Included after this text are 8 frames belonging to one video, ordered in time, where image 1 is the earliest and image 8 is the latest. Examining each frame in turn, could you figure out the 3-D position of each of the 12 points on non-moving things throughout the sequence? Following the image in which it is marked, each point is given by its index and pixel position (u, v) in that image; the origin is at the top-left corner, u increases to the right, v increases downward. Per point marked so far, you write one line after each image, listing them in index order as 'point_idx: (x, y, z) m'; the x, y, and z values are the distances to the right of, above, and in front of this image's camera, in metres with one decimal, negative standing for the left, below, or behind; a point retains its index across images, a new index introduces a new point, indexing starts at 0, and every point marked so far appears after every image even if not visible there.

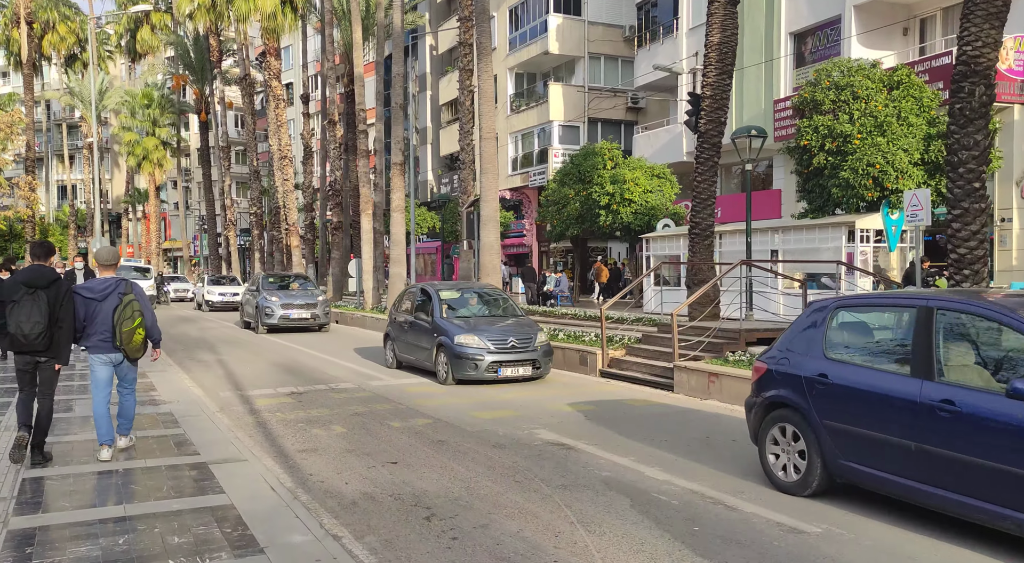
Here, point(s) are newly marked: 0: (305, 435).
0: (-2.2, -1.6, +9.1) m
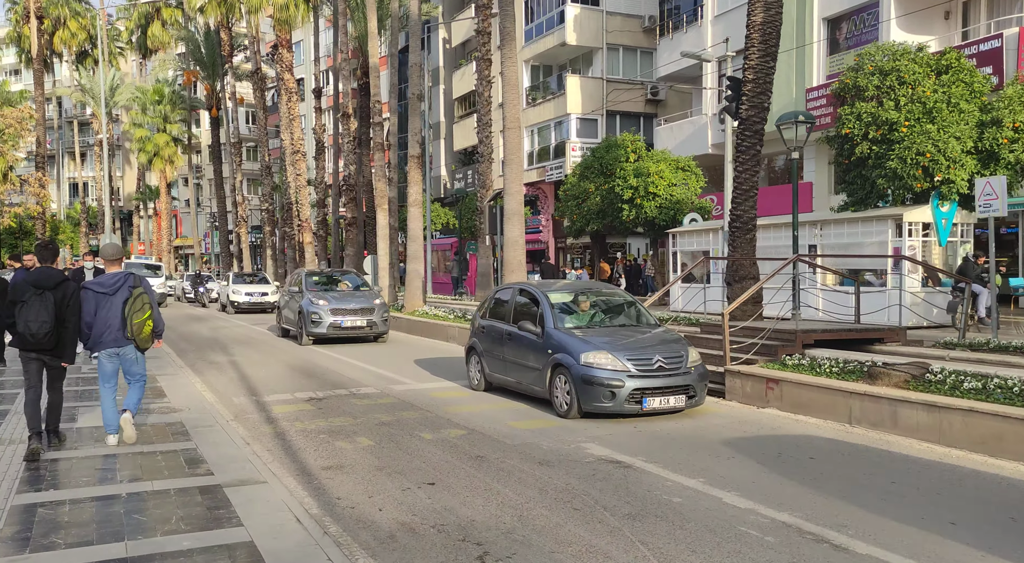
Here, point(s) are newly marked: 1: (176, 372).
0: (-1.8, -1.6, +8.3) m
1: (-5.4, -1.5, +14.1) m
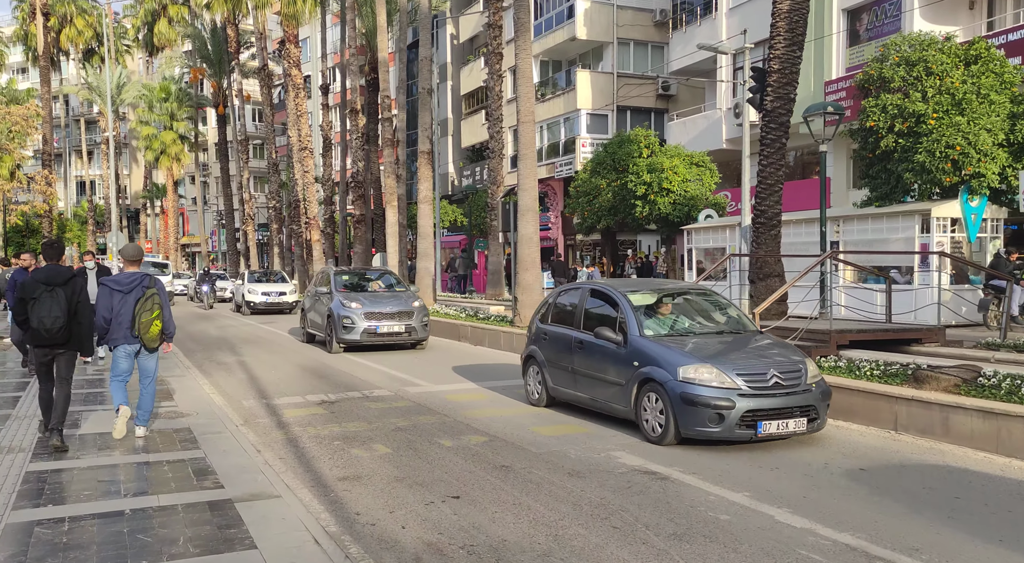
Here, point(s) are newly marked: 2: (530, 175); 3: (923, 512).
0: (-1.5, -1.6, +7.9) m
1: (-5.2, -1.4, +13.7) m
2: (+0.3, +2.1, +17.3) m
3: (+2.6, -1.5, +5.6) m
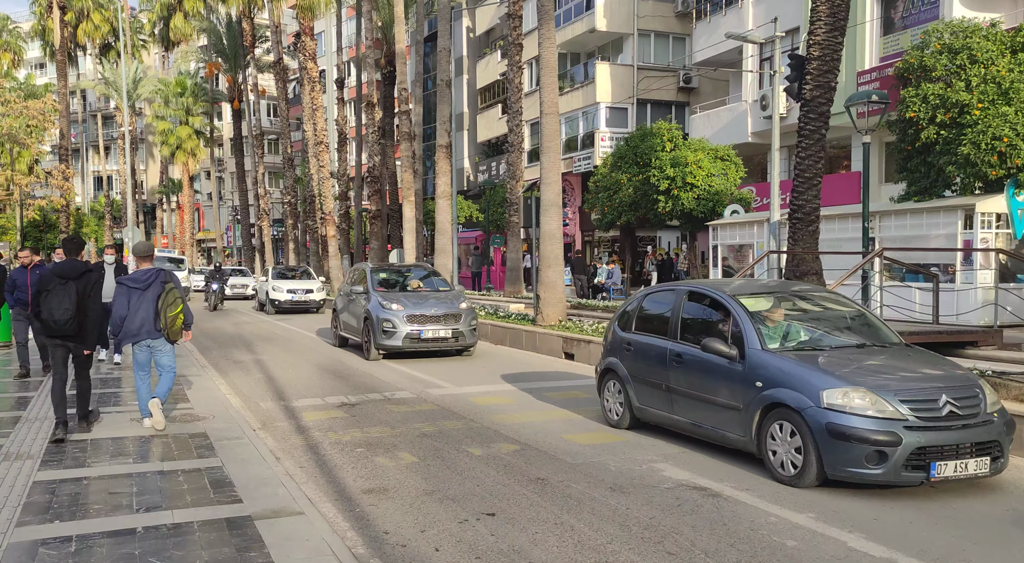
0: (-1.2, -1.6, +7.4) m
1: (-4.8, -1.4, +13.2) m
2: (+0.8, +2.2, +16.8) m
3: (+2.9, -1.5, +5.0) m
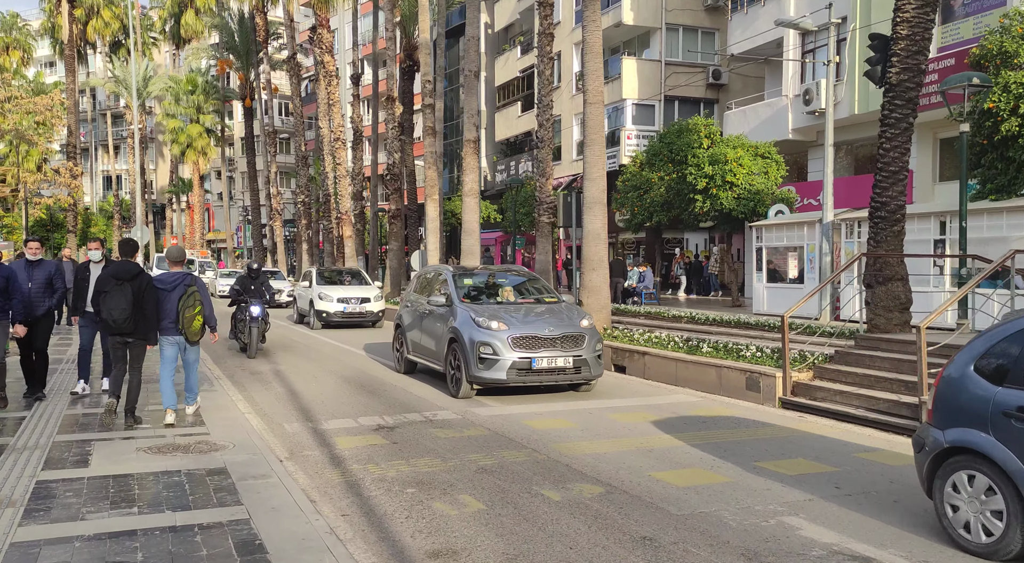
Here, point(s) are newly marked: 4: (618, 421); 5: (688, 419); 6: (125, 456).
0: (-0.6, -1.6, +6.0) m
1: (-4.1, -1.4, +12.0) m
2: (+1.5, +2.1, +15.4) m
3: (+3.5, -1.6, +3.7) m
4: (+1.1, -1.5, +9.2) m
5: (+1.9, -1.5, +9.2) m
6: (-3.3, -1.5, +7.4) m
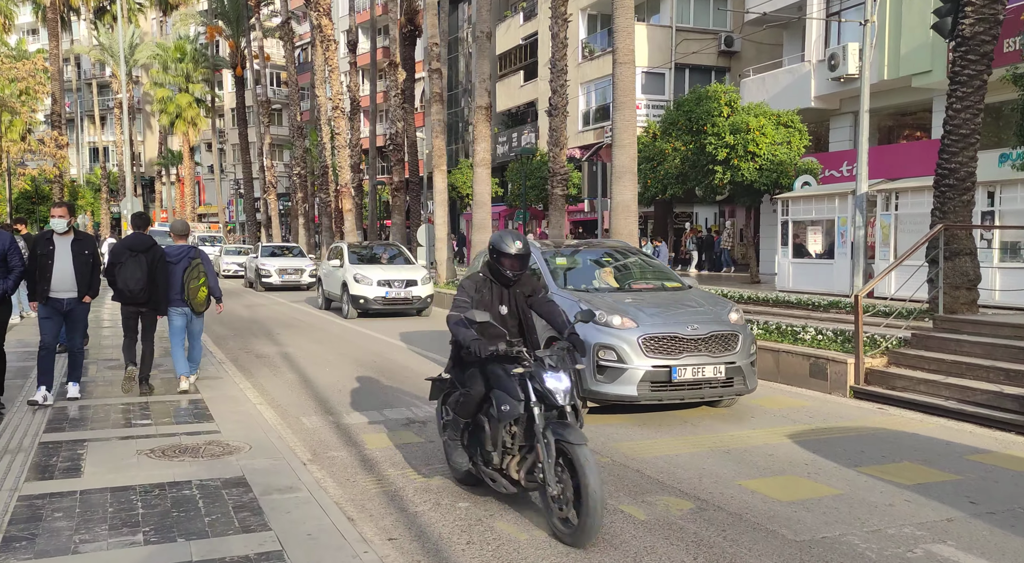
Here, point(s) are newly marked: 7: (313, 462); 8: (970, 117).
0: (-0.1, -1.5, +5.0) m
1: (-3.7, -1.1, +10.9) m
2: (+1.9, +2.5, +14.3) m
3: (+4.0, -1.5, +2.7) m
4: (+1.6, -1.2, +8.2) m
5: (+2.3, -1.2, +8.2) m
6: (-2.8, -1.3, +6.4) m
7: (-1.6, -1.4, +6.8) m
8: (+5.7, +2.0, +10.8) m
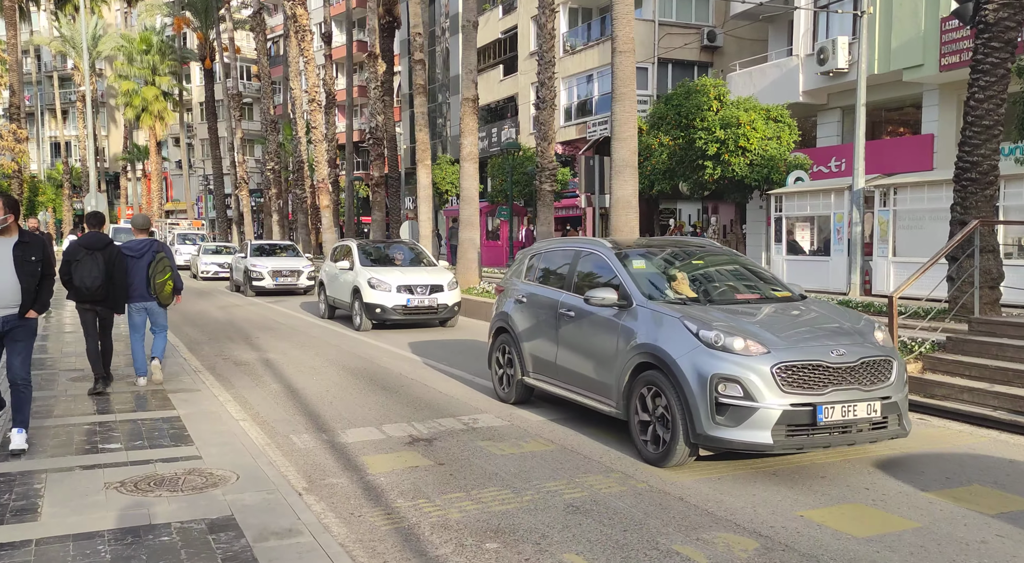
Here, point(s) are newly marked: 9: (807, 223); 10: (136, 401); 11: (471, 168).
0: (+0.1, -1.5, +4.3) m
1: (-3.7, -1.2, +10.0) m
2: (+1.8, +2.5, +13.6) m
3: (+4.3, -1.5, +2.1) m
4: (+1.7, -1.3, +7.5) m
5: (+2.4, -1.3, +7.6) m
6: (-2.7, -1.4, +5.5) m
7: (-1.4, -1.4, +6.0) m
8: (+5.7, +2.0, +10.2) m
9: (+6.7, +1.3, +19.8) m
10: (-3.8, -1.2, +8.8) m
11: (-0.9, +2.6, +19.9) m
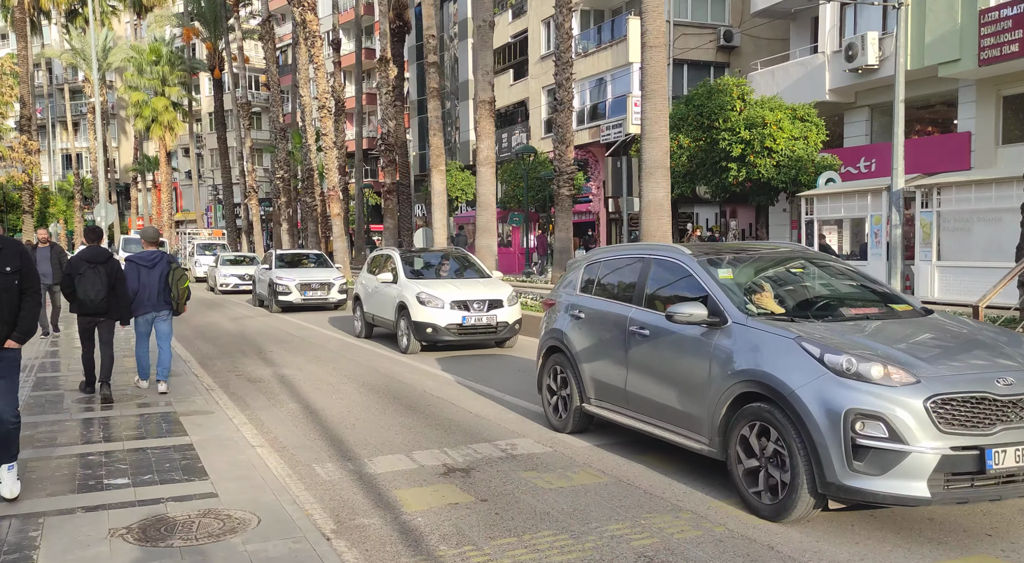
0: (+0.4, -1.6, +3.5) m
1: (-3.3, -1.3, +9.3) m
2: (+2.2, +2.4, +12.9) m
3: (+4.6, -1.5, +1.3) m
4: (+2.0, -1.3, +6.7) m
5: (+2.8, -1.3, +6.8) m
6: (-2.3, -1.5, +4.8) m
7: (-1.0, -1.5, +5.3) m
8: (+6.1, +2.0, +9.4) m
9: (+7.1, +1.2, +19.0) m
10: (-3.4, -1.3, +8.1) m
11: (-0.5, +2.4, +19.2) m
